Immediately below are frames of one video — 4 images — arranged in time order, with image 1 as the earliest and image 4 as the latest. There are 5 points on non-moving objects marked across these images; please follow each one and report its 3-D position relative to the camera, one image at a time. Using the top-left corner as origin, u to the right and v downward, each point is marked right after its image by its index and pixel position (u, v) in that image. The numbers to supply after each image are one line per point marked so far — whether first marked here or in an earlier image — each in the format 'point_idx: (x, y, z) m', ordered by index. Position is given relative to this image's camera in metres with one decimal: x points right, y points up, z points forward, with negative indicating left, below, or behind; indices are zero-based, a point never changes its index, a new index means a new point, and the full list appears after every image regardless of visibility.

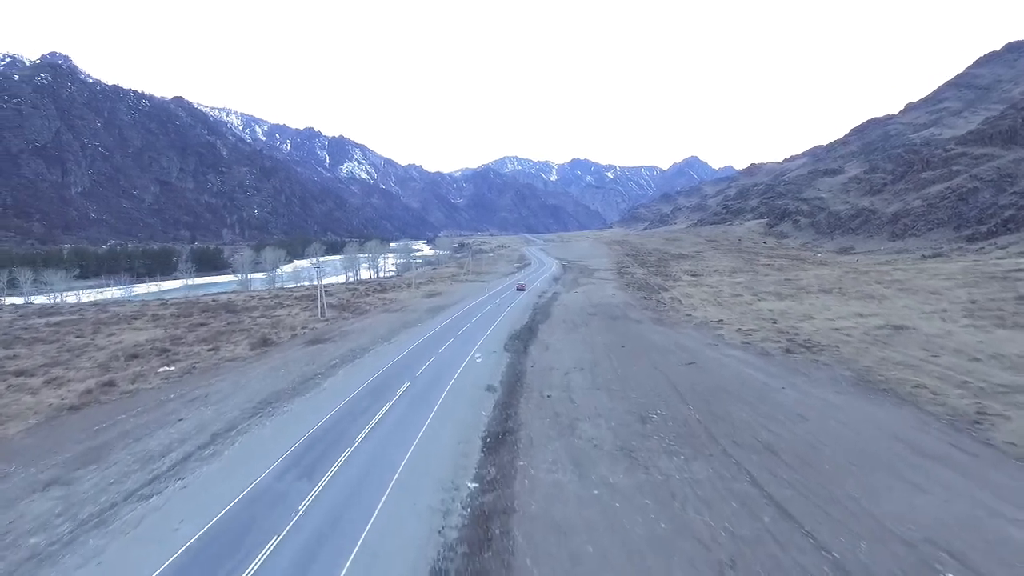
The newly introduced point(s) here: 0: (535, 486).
0: (+0.4, -3.2, +12.4) m
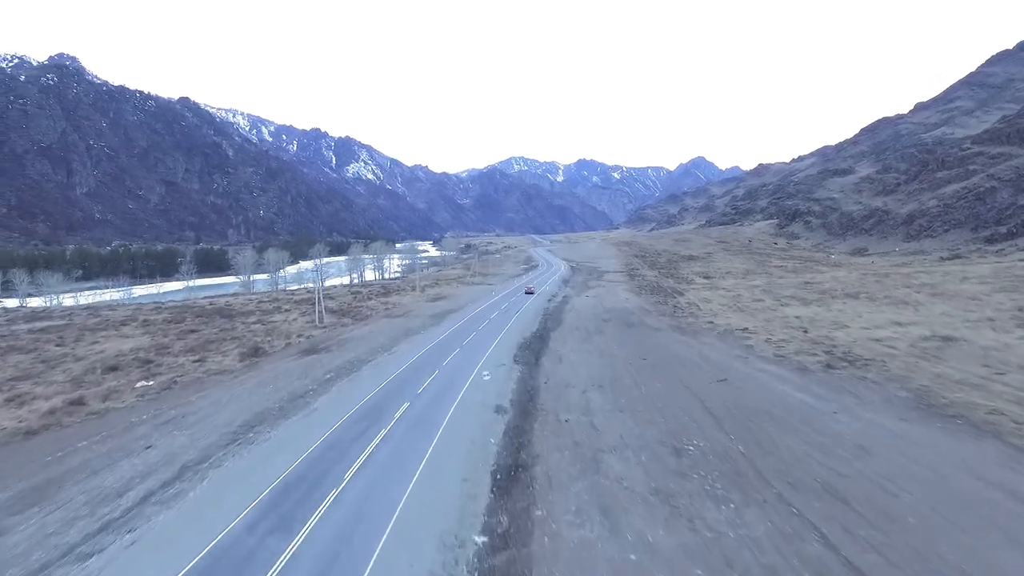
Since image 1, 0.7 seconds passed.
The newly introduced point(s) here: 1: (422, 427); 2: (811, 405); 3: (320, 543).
0: (+0.6, -3.4, +10.2) m
1: (-2.0, -3.1, +16.9) m
2: (+6.6, -2.6, +16.7) m
3: (-2.7, -3.6, +10.7) m
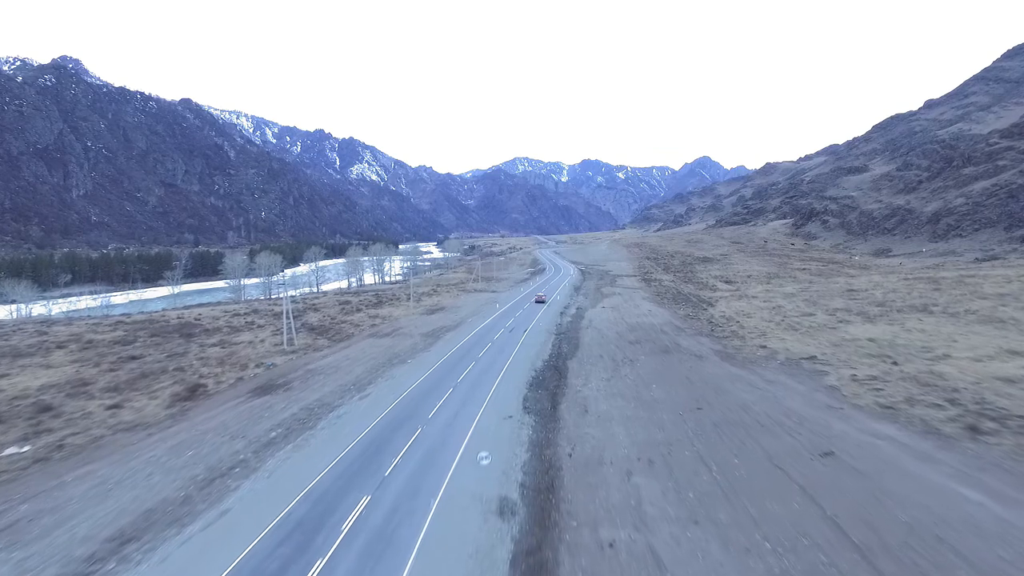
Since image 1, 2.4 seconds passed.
0: (+0.7, -4.0, +4.1) m
1: (-1.8, -3.7, +10.8) m
2: (+6.8, -3.2, +10.5) m
3: (-2.6, -4.2, +4.6) m
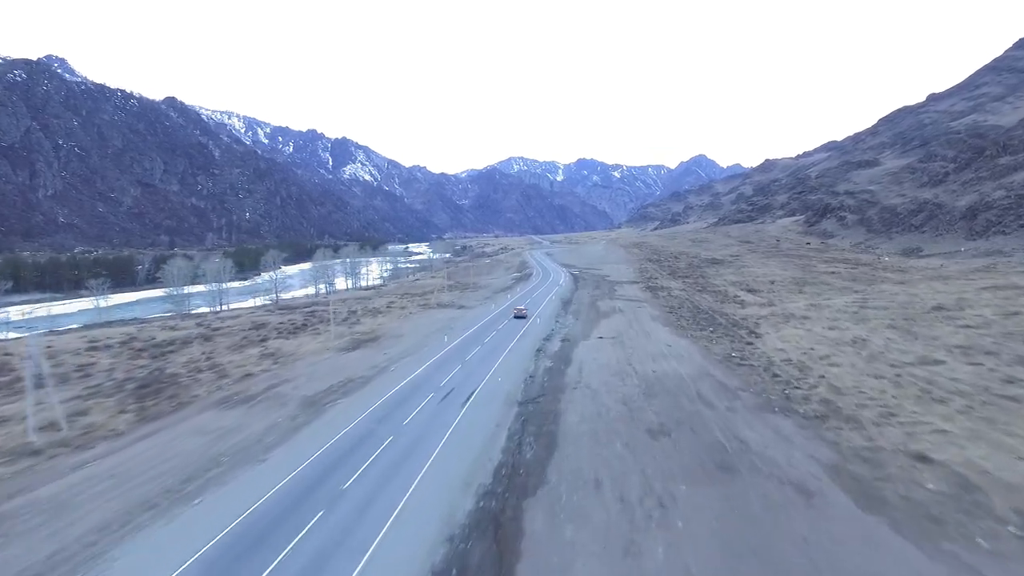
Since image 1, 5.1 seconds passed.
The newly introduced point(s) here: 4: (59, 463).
0: (-0.8, -5.0, -9.5) m
1: (-3.4, -4.7, -2.7) m
2: (+5.2, -4.1, -3.0) m
3: (-4.1, -5.2, -8.9) m
4: (-9.3, -3.6, +15.8) m
